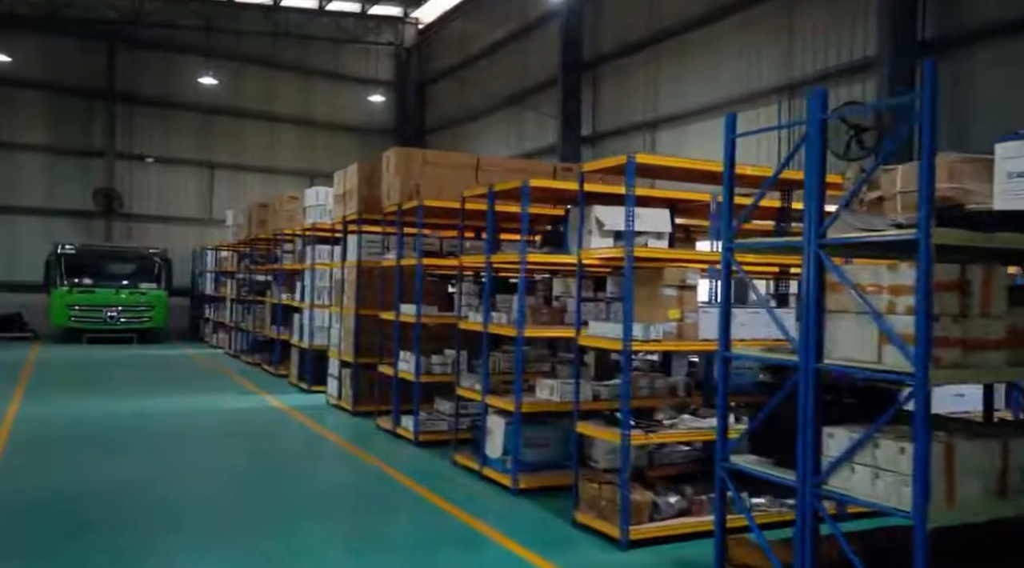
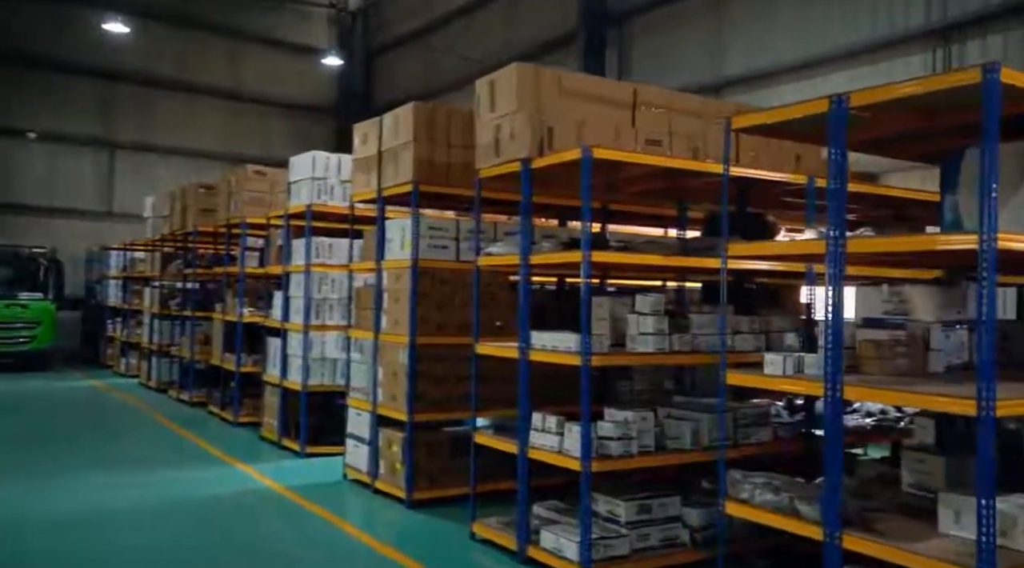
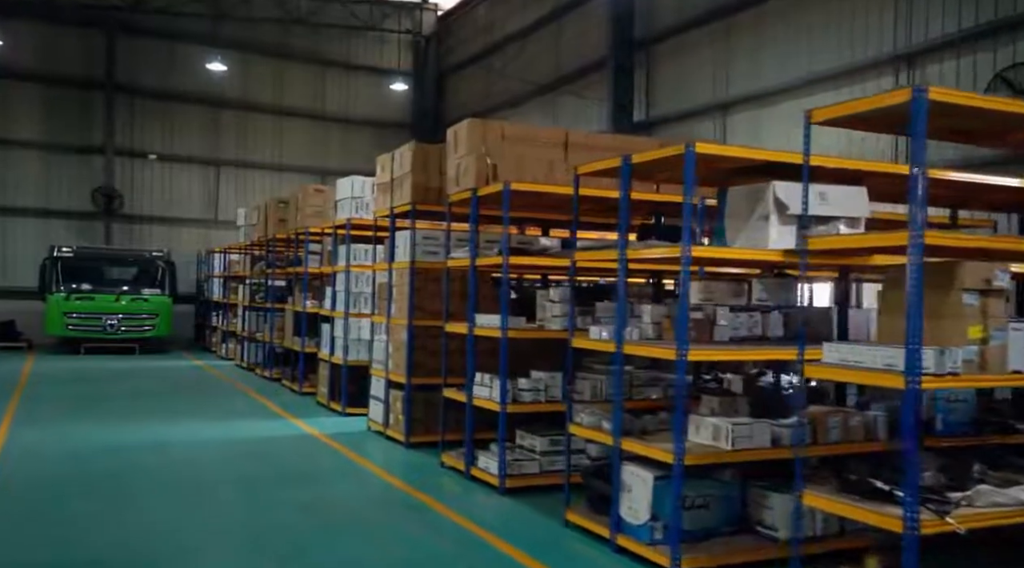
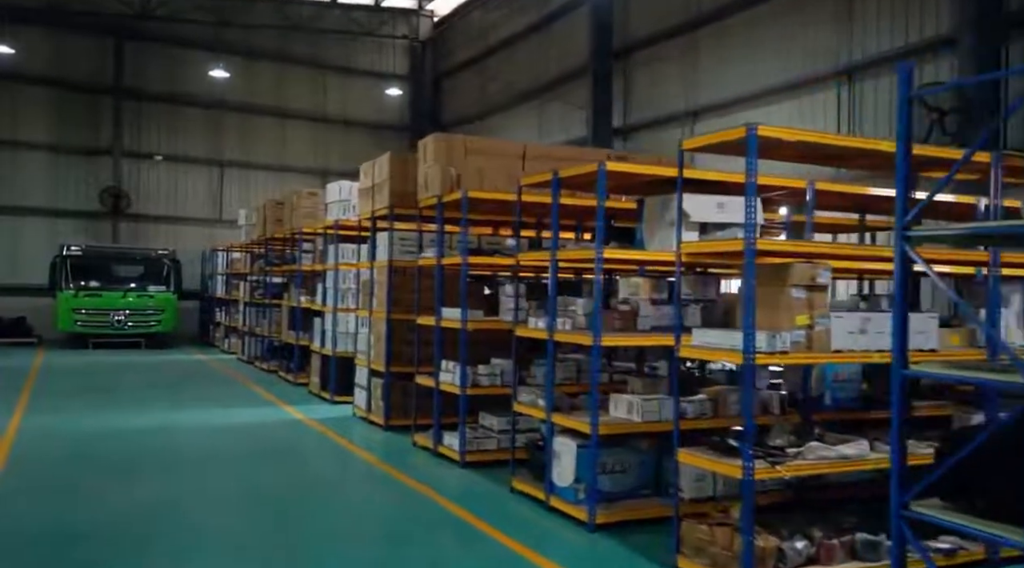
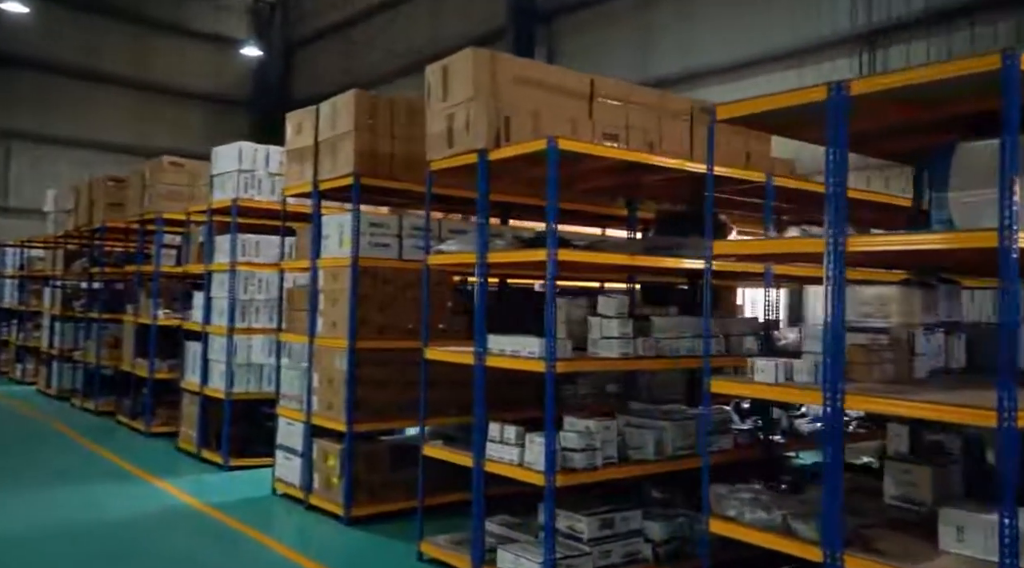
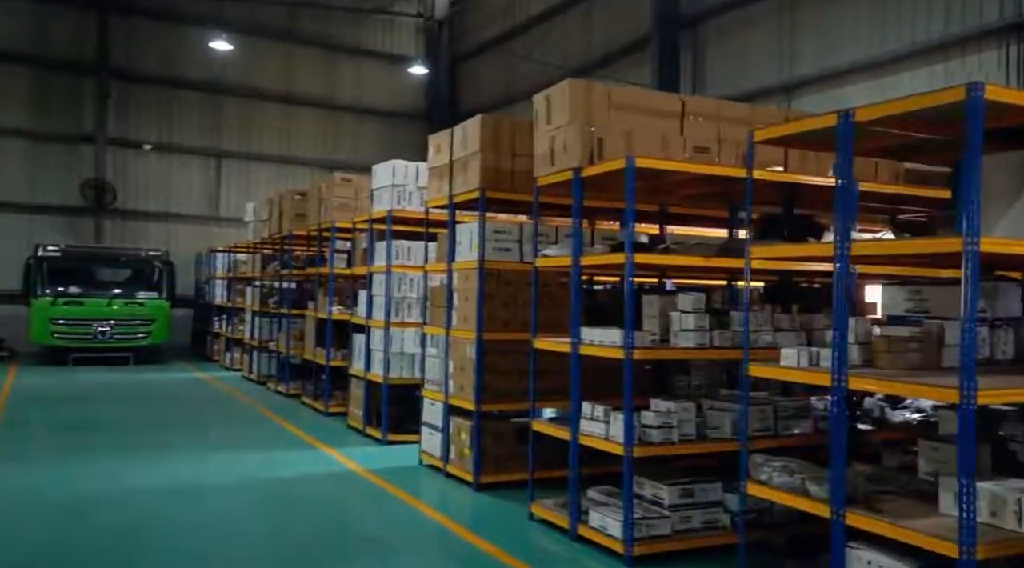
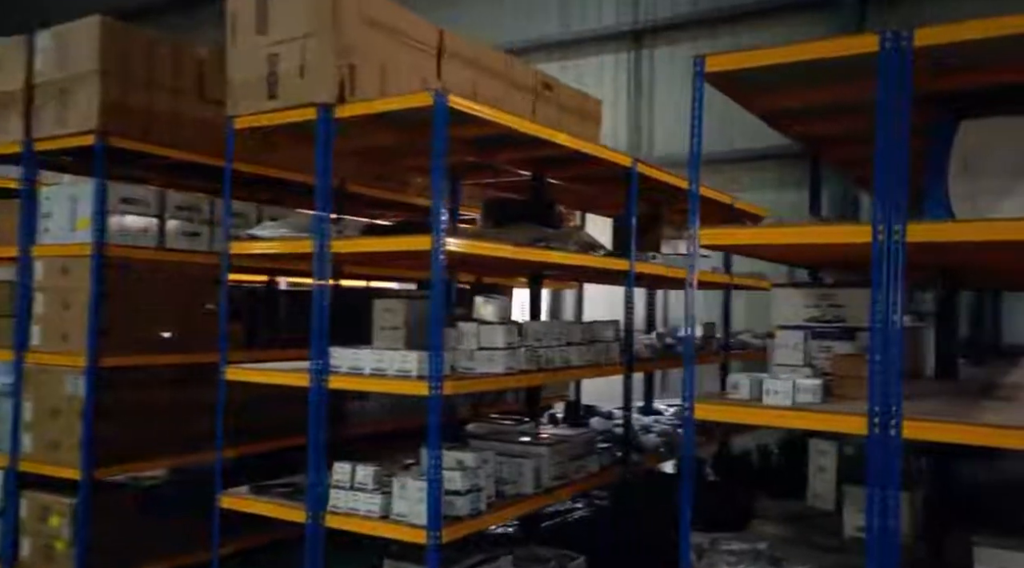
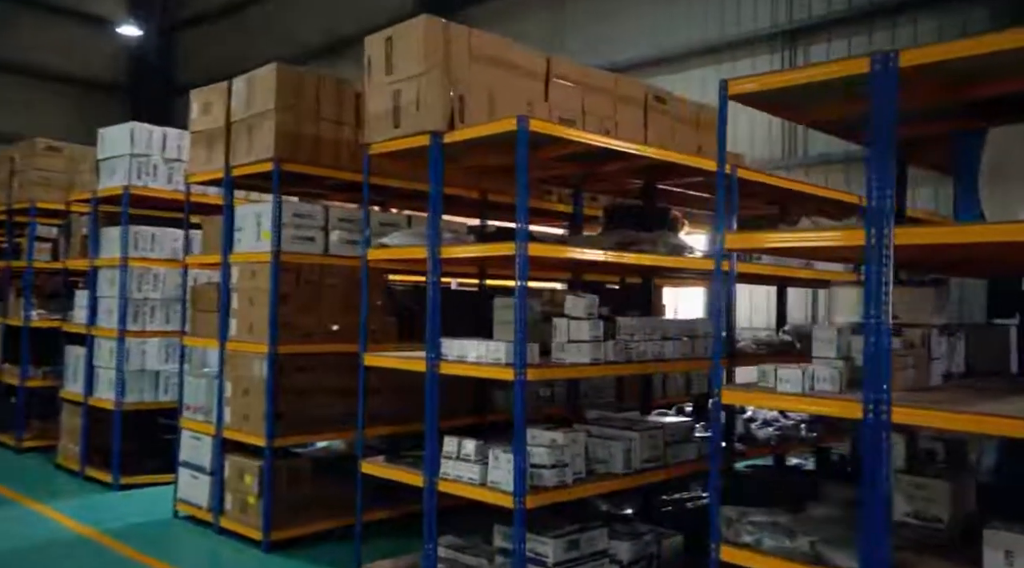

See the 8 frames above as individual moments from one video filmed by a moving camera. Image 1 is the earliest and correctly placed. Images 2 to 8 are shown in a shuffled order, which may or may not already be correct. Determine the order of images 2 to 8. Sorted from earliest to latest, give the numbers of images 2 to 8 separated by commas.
4, 3, 6, 2, 5, 8, 7
